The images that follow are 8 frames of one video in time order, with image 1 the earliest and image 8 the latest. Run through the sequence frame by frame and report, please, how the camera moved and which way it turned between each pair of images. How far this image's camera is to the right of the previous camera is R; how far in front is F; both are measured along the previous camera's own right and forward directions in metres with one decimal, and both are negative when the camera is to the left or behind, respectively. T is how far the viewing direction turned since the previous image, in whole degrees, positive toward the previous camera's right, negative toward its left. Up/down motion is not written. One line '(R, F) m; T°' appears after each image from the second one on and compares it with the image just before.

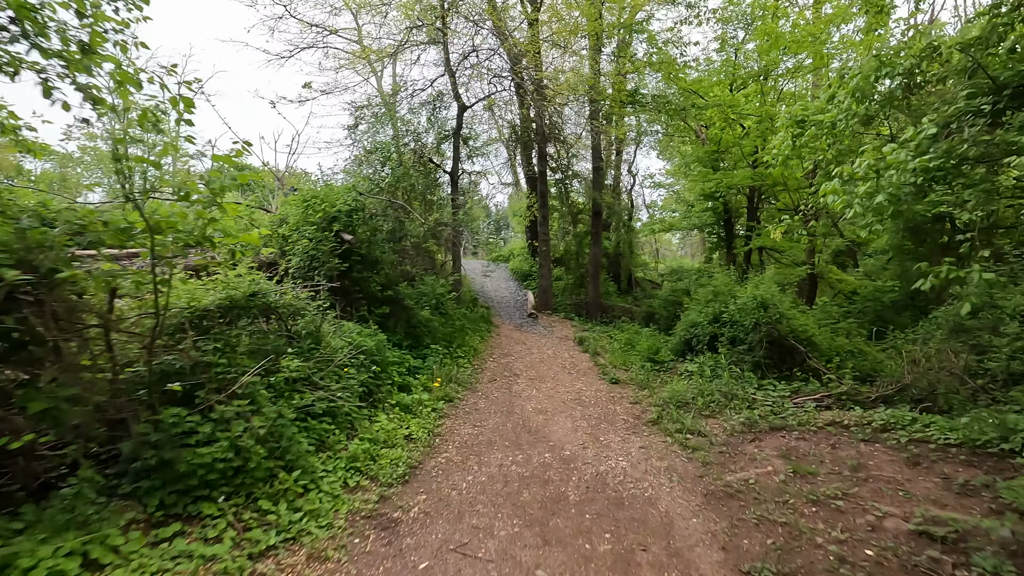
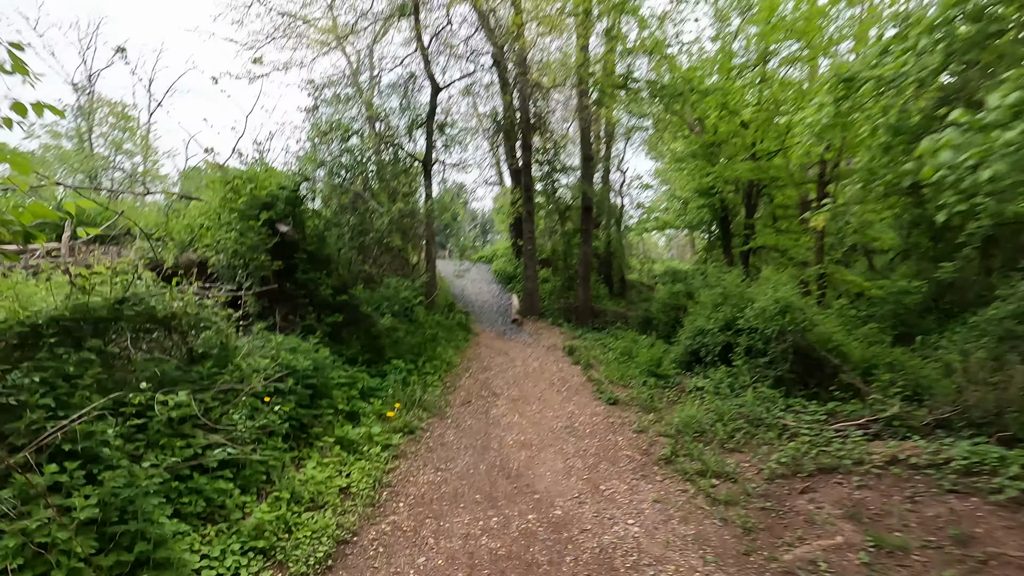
(+0.2, +1.7) m; +1°
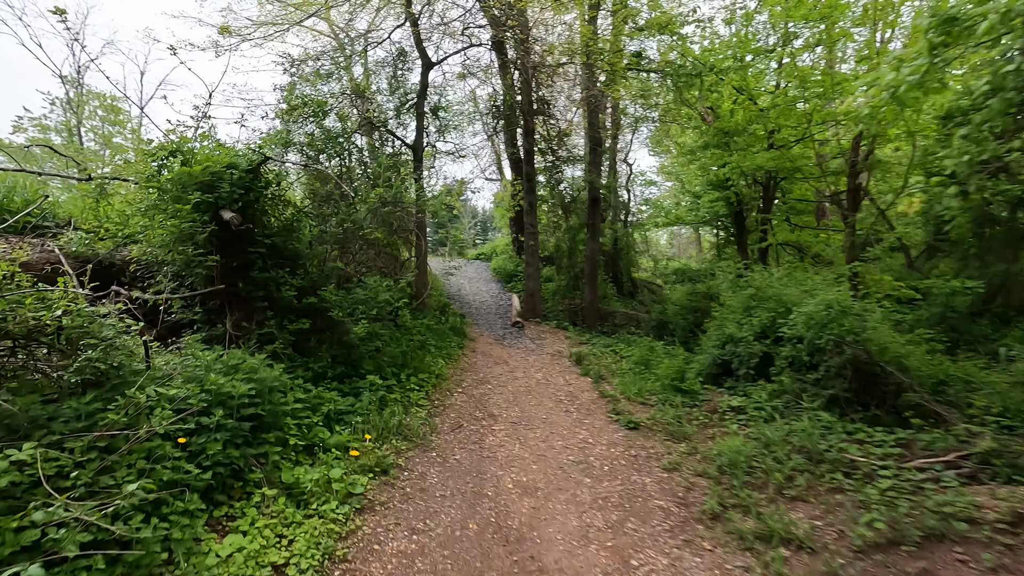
(0.0, +1.5) m; 0°
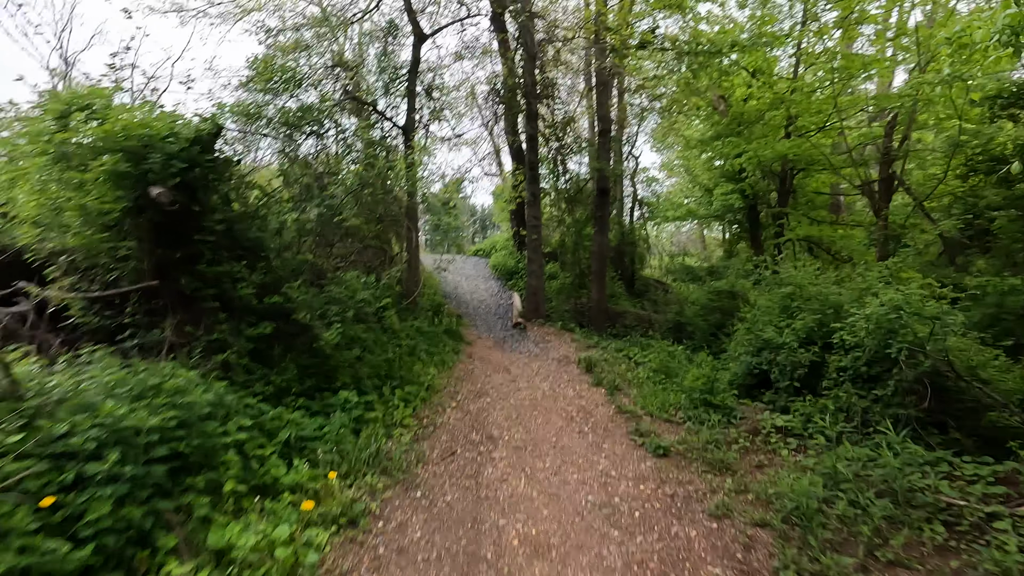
(-0.1, +1.3) m; 0°
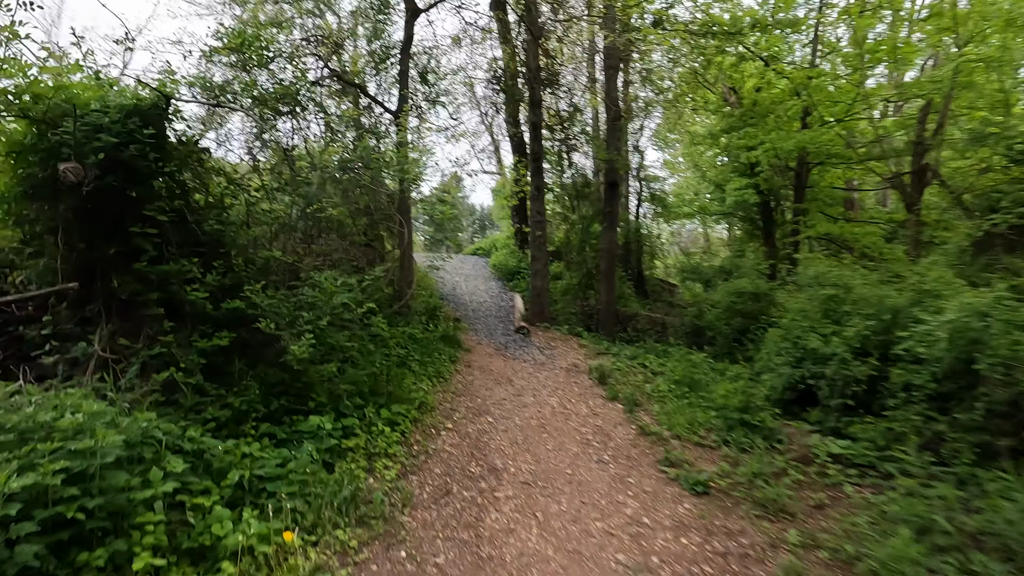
(-0.1, +1.0) m; 0°
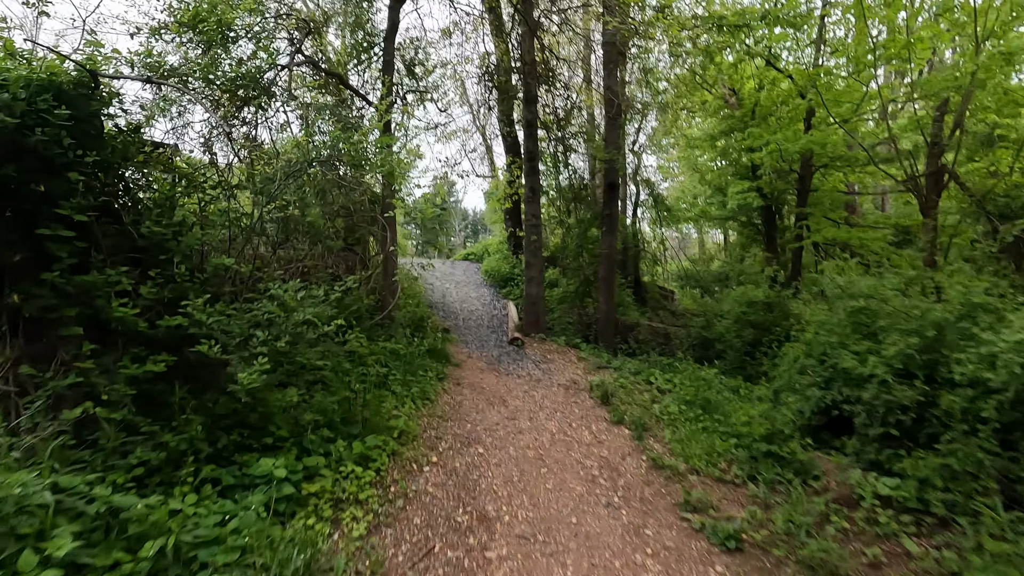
(0.0, +0.8) m; +1°
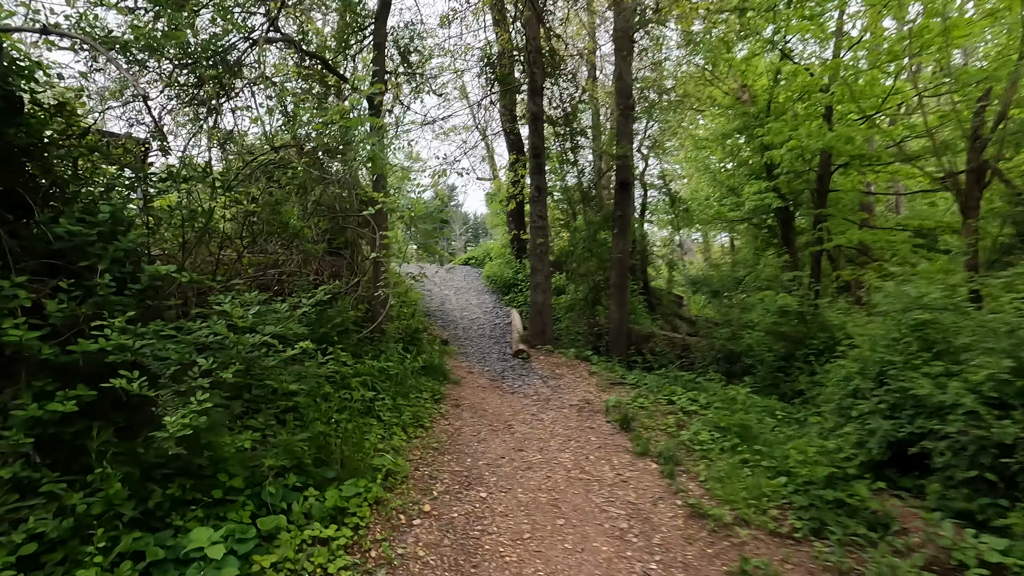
(-0.1, +1.0) m; 0°
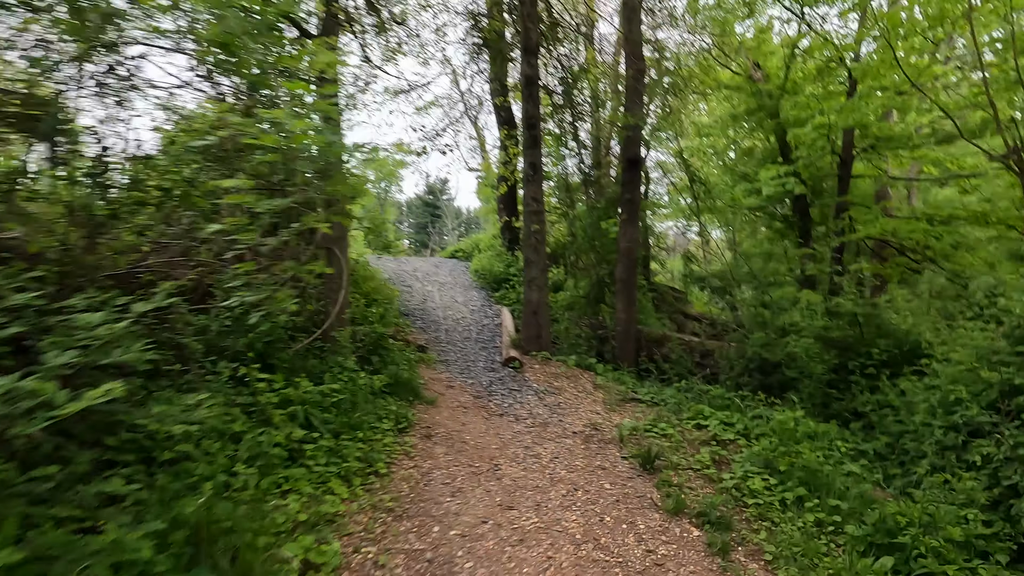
(+0.1, +1.7) m; +1°
